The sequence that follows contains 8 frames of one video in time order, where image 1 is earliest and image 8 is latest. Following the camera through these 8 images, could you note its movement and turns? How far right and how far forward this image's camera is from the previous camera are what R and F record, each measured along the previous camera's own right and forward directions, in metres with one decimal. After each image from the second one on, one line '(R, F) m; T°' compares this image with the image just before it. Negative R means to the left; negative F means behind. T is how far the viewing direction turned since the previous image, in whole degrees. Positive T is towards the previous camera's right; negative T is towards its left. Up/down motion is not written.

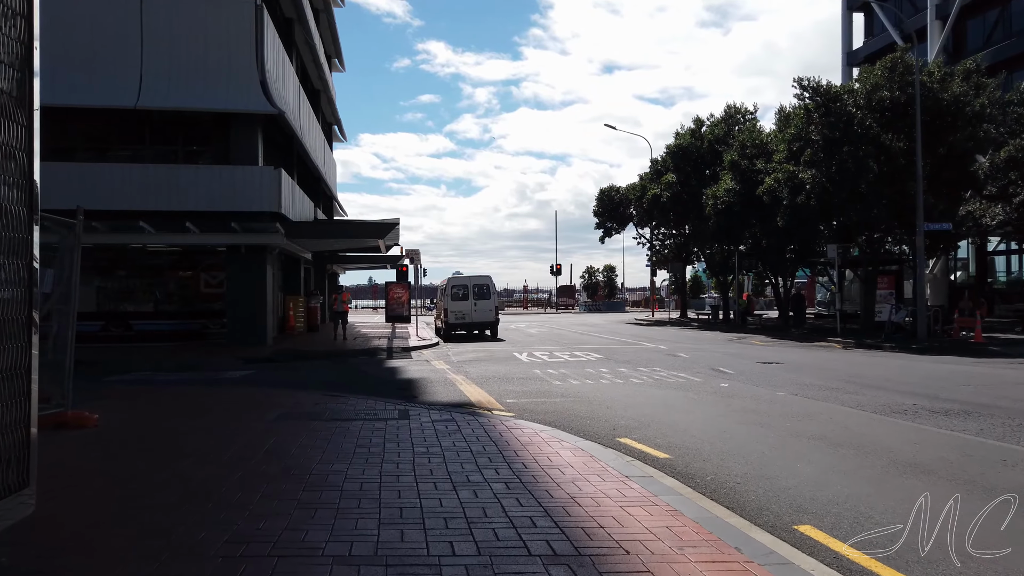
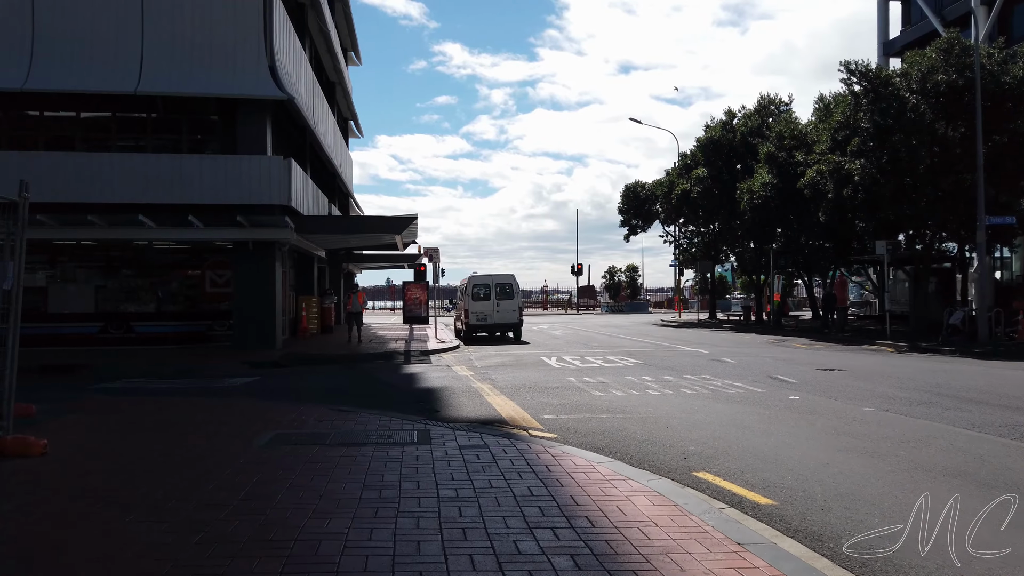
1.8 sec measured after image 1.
(-0.2, +1.5) m; -1°
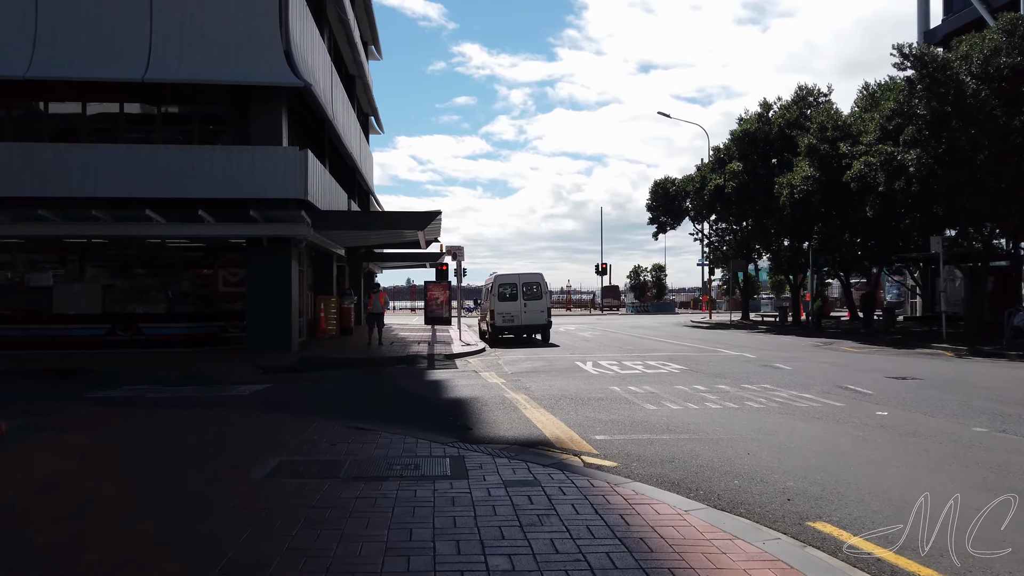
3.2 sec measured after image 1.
(-0.3, +1.3) m; -1°
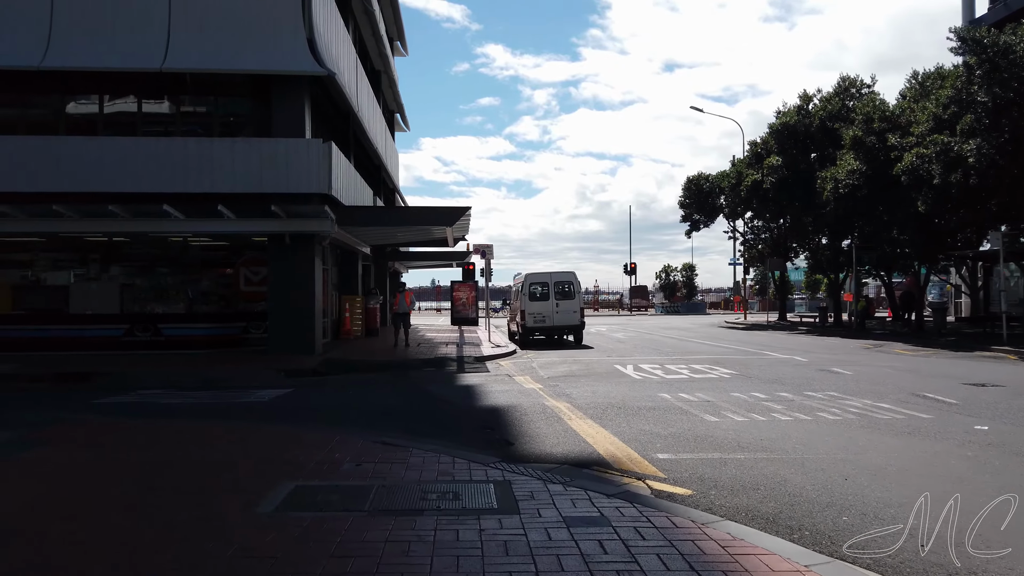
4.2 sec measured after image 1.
(-0.2, +0.9) m; -2°
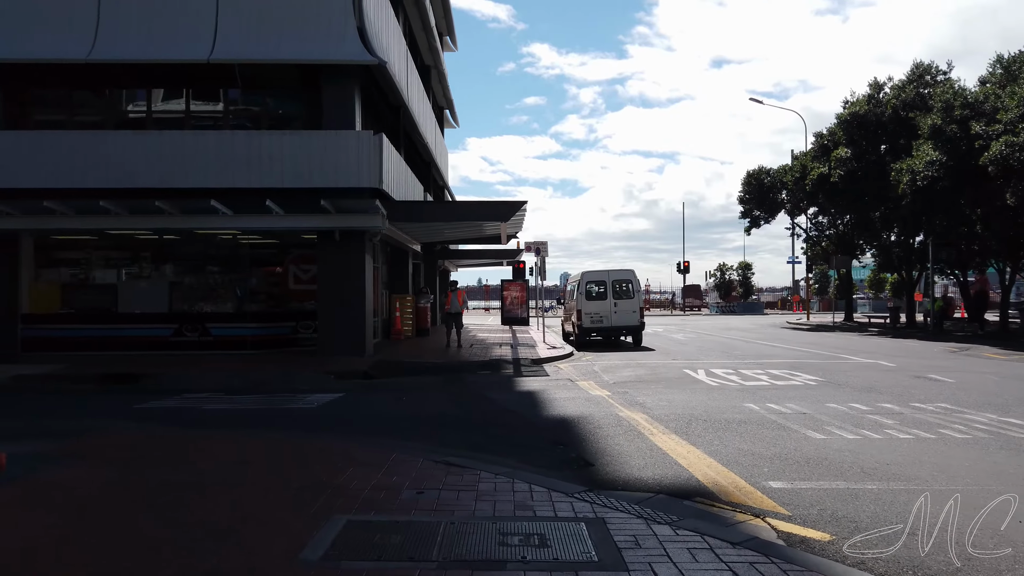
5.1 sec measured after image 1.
(-0.3, +0.9) m; -3°
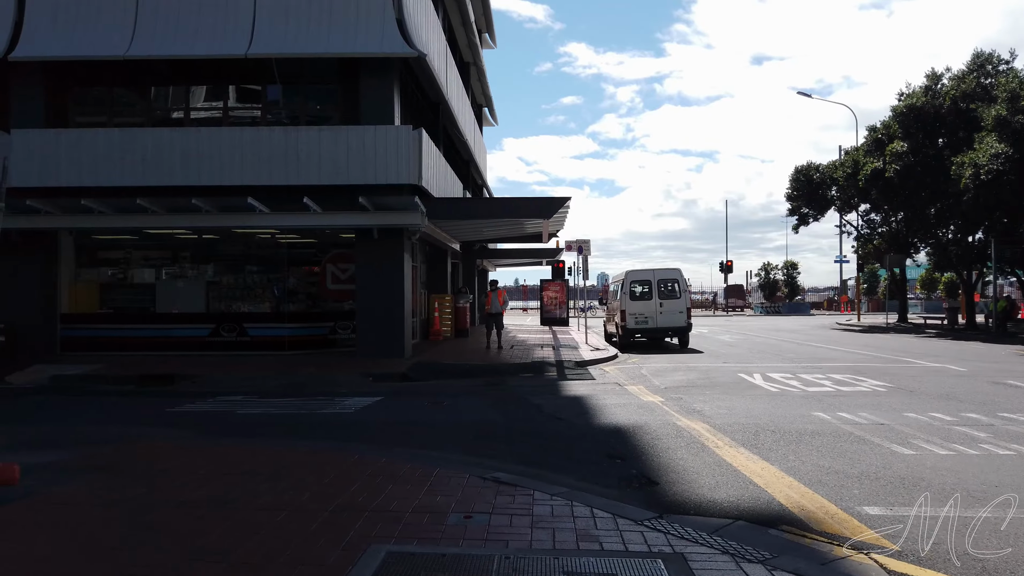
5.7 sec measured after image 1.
(-0.1, +0.6) m; -3°
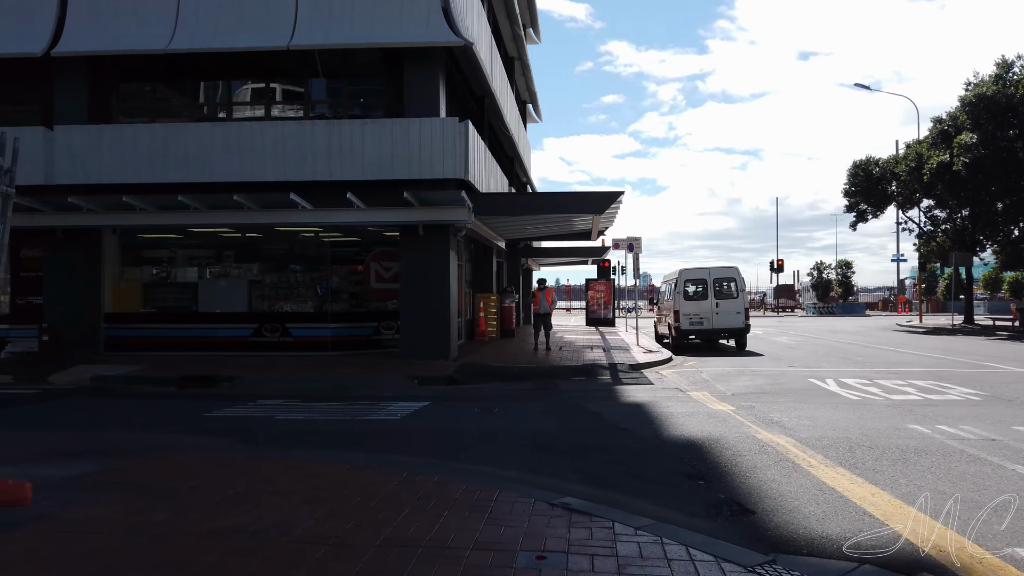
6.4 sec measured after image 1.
(-0.2, +0.7) m; -3°
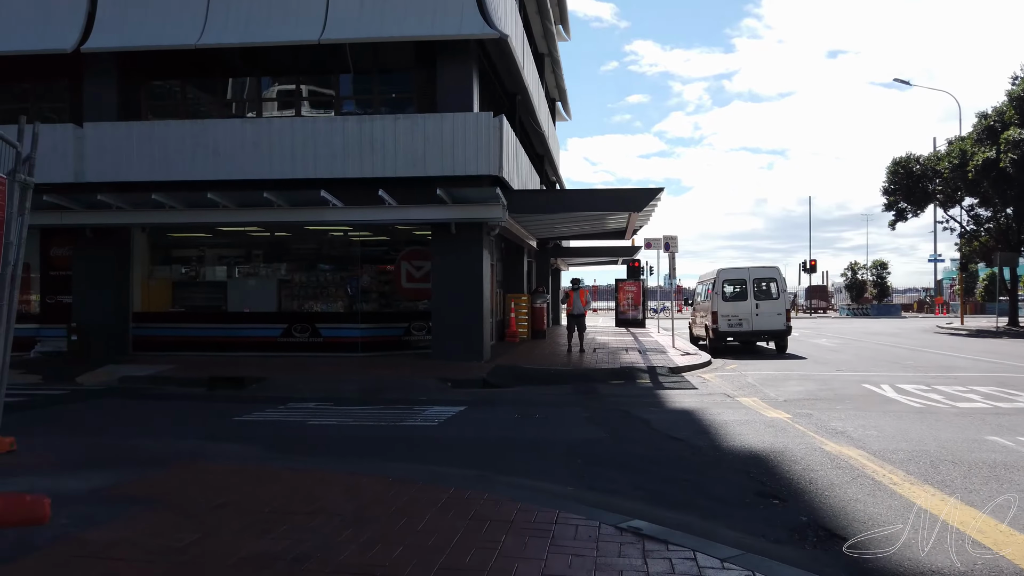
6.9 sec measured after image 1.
(-0.2, +0.5) m; -2°
